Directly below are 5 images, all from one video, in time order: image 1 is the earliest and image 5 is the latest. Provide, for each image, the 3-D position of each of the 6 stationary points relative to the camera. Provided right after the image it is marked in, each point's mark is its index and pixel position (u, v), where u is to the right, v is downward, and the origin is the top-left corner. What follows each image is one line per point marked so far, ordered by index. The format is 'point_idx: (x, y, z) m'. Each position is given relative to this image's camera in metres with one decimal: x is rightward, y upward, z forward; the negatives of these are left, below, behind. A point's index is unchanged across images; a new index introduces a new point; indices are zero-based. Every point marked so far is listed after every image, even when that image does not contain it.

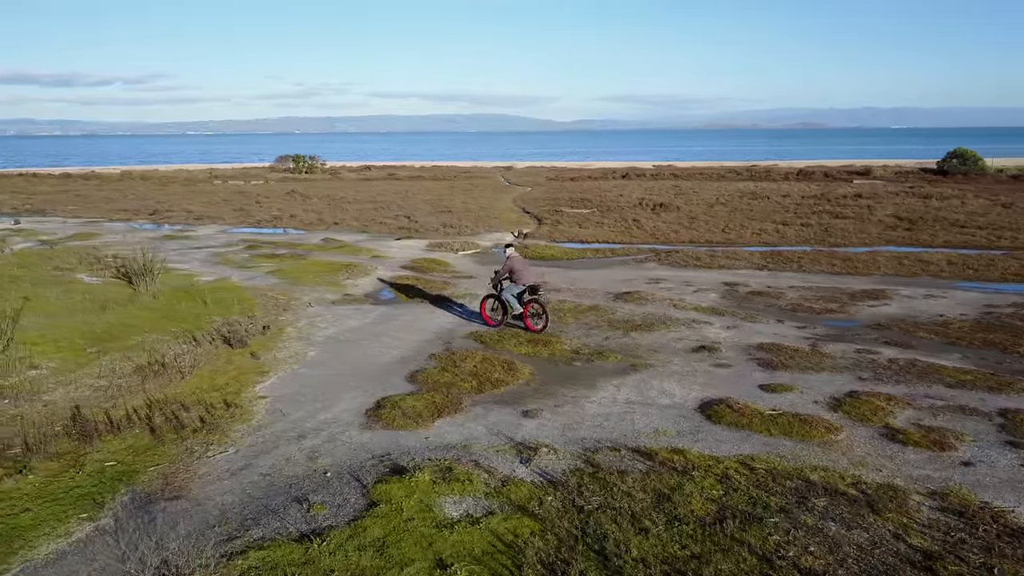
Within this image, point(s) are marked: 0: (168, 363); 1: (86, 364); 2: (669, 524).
0: (-5.4, -1.2, +13.2) m
1: (-6.7, -1.2, +13.1) m
2: (+1.5, -2.2, +7.7) m
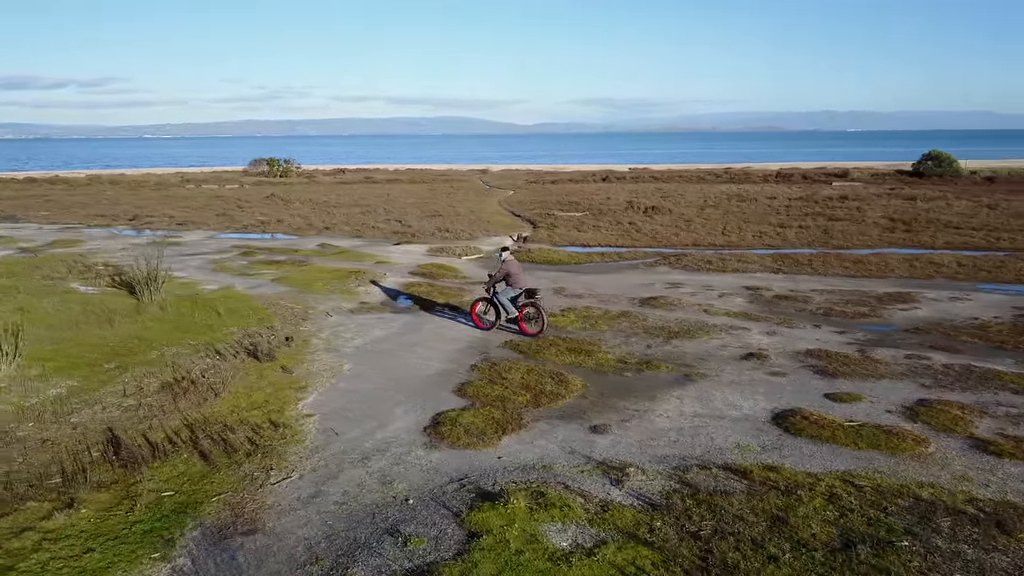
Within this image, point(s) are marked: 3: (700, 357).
0: (-4.7, -1.4, +12.4) m
1: (-5.9, -1.4, +12.3) m
2: (+2.5, -2.3, +7.2) m
3: (+3.1, -1.2, +13.9) m
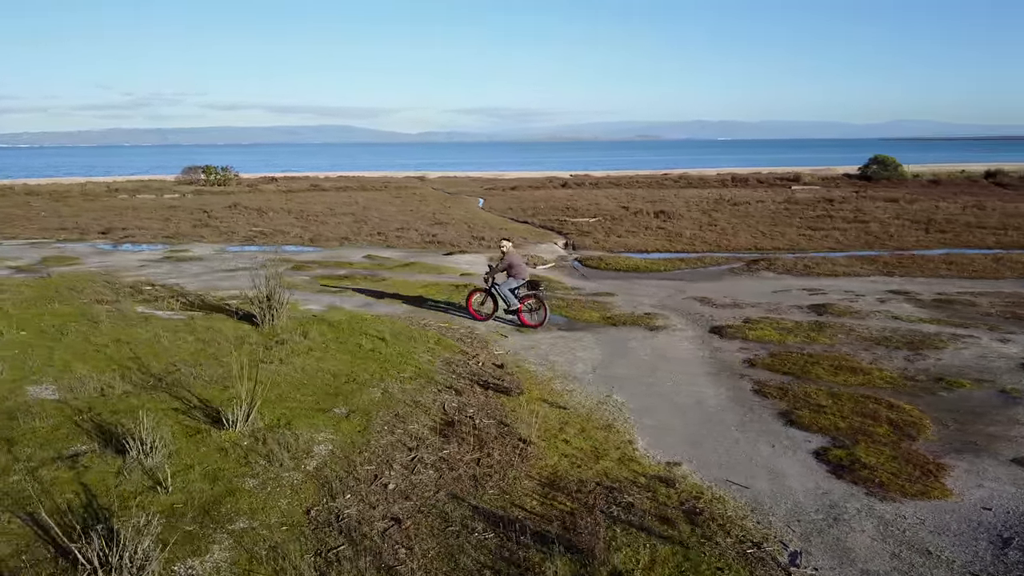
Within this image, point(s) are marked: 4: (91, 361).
0: (-0.5, -1.6, +10.0) m
1: (-1.7, -1.6, +9.7) m
2: (+7.3, -2.3, +5.8) m
3: (+7.0, -1.2, +12.5) m
4: (-6.5, -1.1, +12.9) m
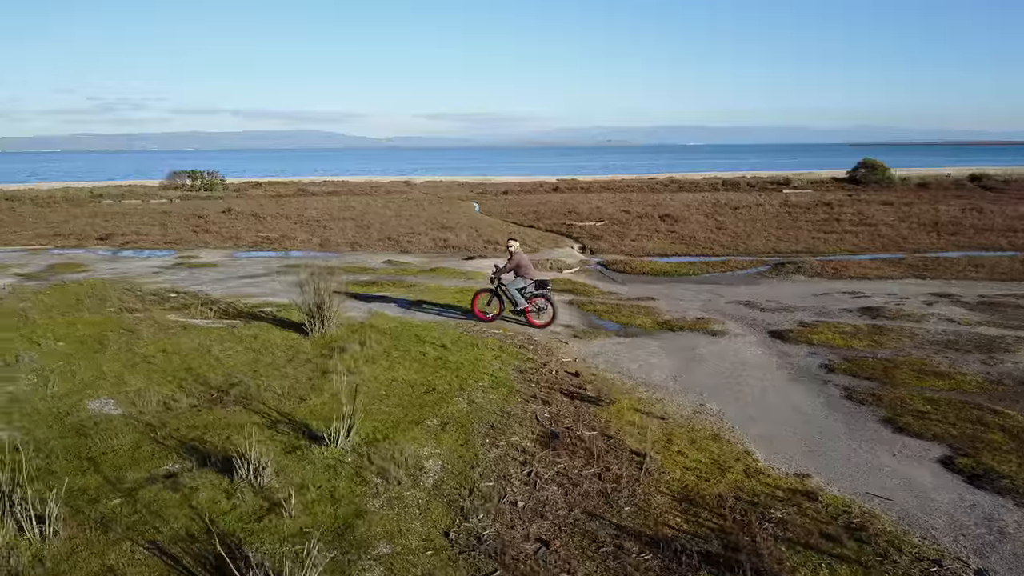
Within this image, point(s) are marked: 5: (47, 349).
0: (+0.7, -1.7, +9.5) m
1: (-0.5, -1.7, +9.2) m
2: (+8.7, -2.3, +5.6) m
3: (+8.1, -1.3, +12.3) m
4: (-5.4, -1.2, +12.2) m
5: (-7.4, -1.0, +13.3) m
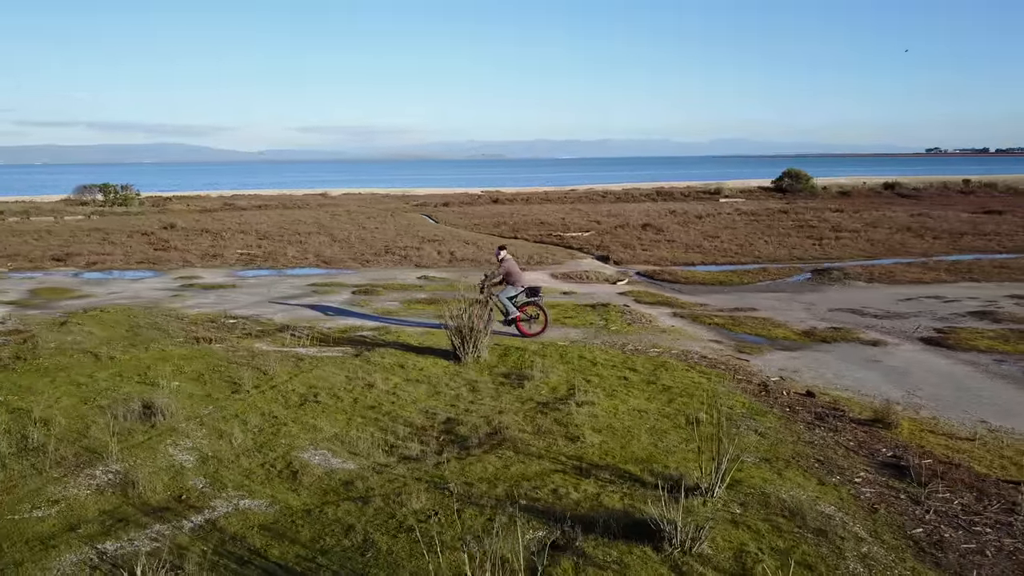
0: (+4.1, -1.8, +8.5) m
1: (+3.0, -1.8, +8.0) m
2: (+12.5, -2.1, +5.8) m
3: (+11.0, -1.2, +12.4) m
4: (-2.3, -1.6, +10.2) m
5: (-4.5, -1.4, +11.1) m
